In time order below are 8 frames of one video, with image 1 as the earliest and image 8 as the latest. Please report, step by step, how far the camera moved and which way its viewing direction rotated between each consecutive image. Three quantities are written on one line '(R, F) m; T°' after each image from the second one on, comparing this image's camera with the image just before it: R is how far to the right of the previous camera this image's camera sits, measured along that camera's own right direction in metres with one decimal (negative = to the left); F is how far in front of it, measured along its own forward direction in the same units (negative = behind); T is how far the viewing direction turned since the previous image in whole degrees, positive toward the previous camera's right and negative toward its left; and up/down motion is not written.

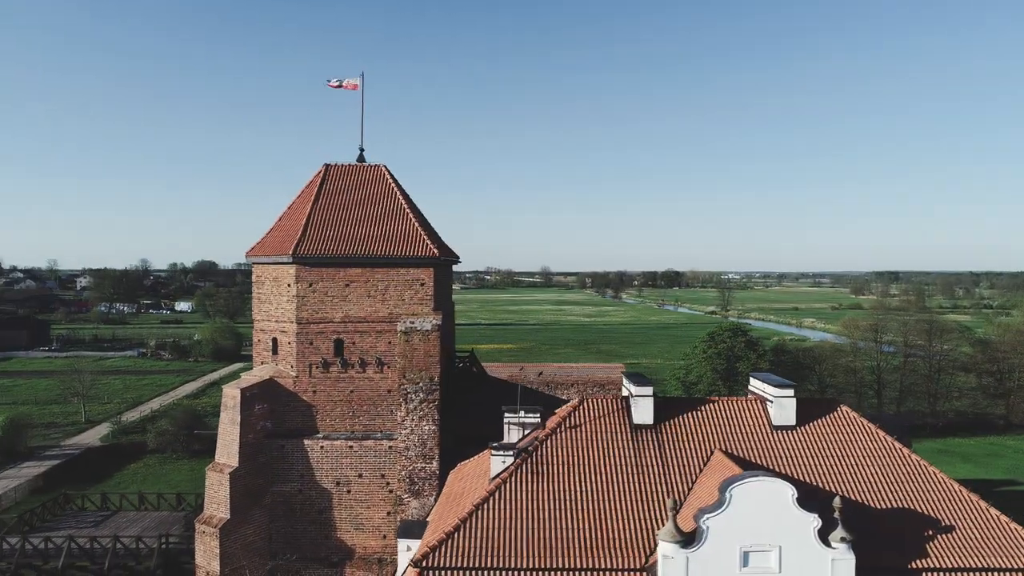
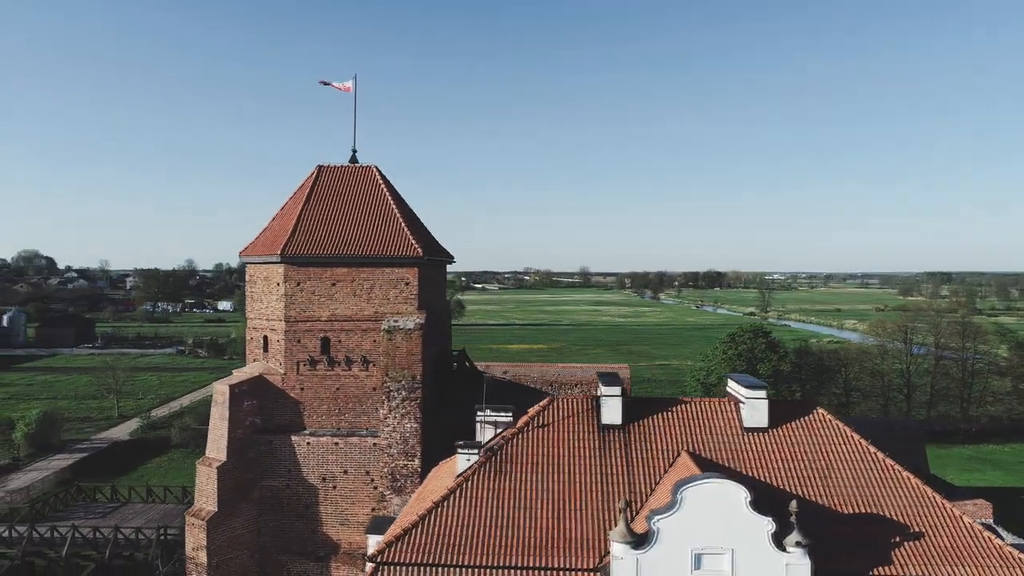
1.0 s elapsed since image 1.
(+1.1, 0.0) m; -3°
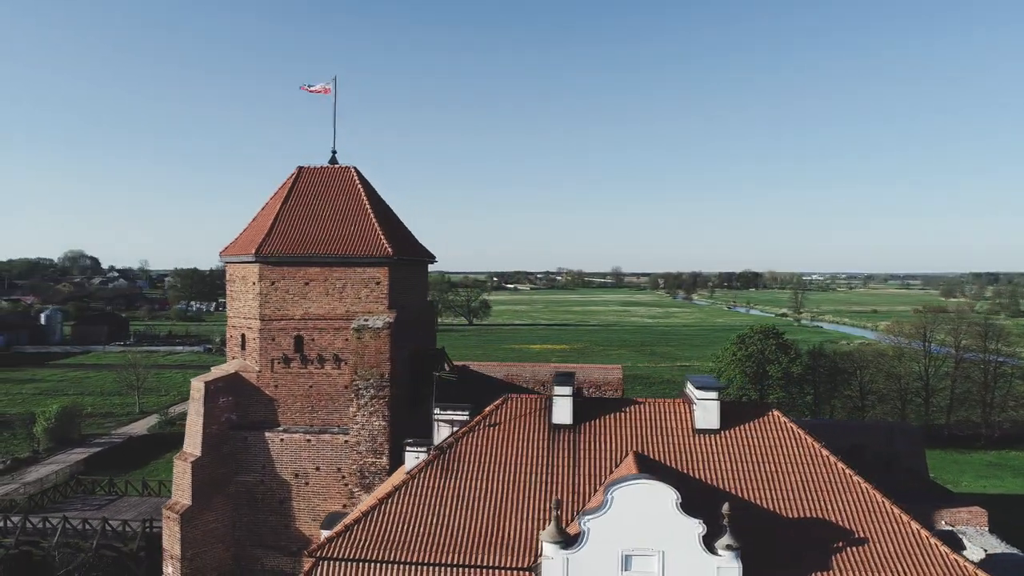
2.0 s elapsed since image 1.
(+1.3, 0.0) m; -3°
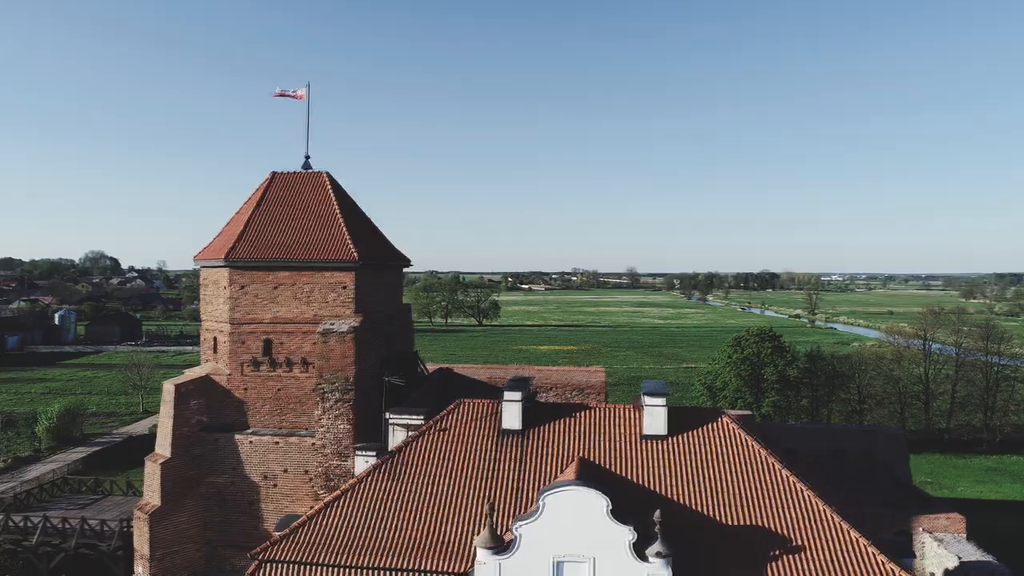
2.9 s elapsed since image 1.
(+1.0, -0.1) m; -1°
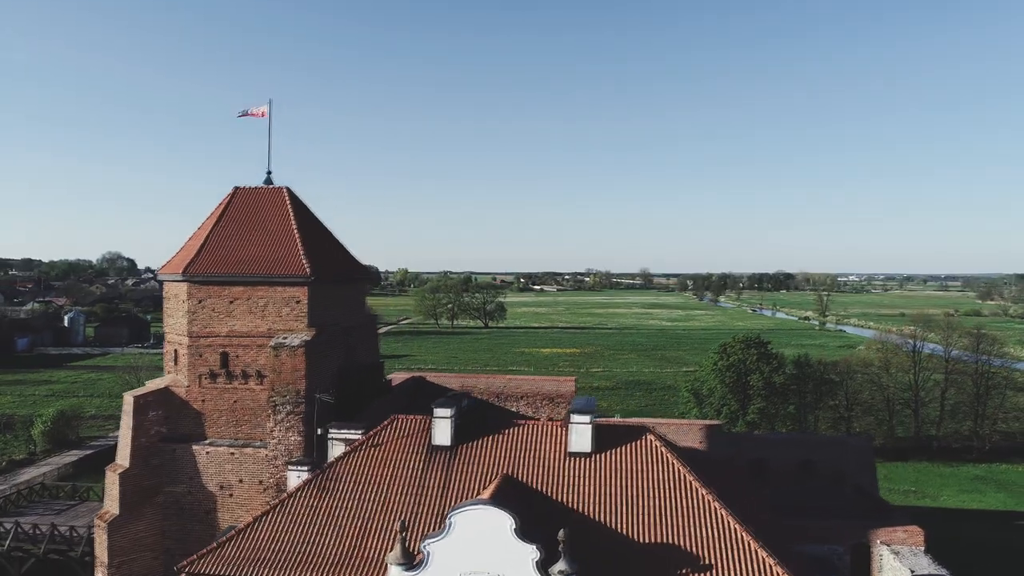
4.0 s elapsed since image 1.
(+1.3, -0.2) m; -1°
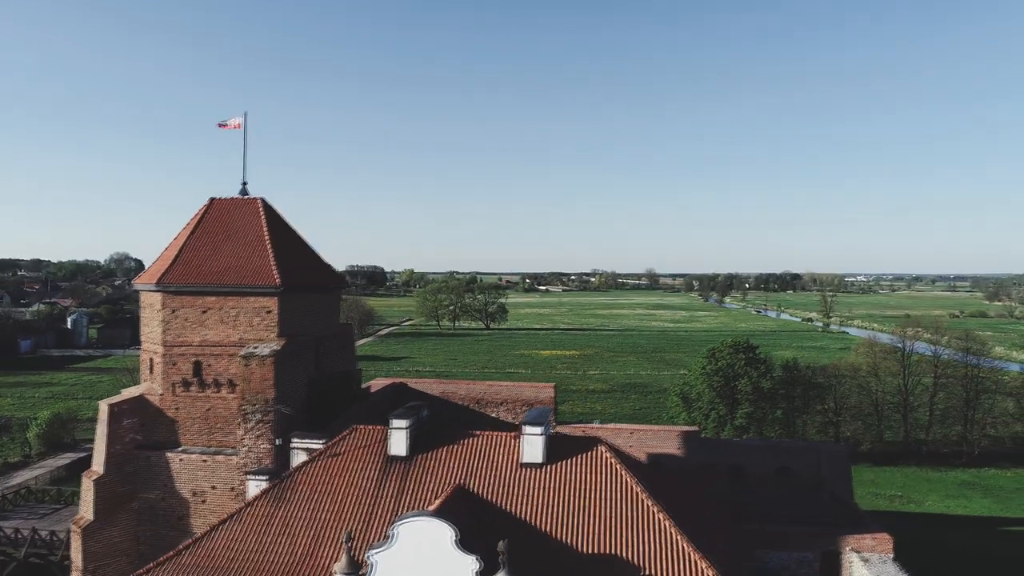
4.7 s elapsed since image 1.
(+0.9, -0.2) m; 0°
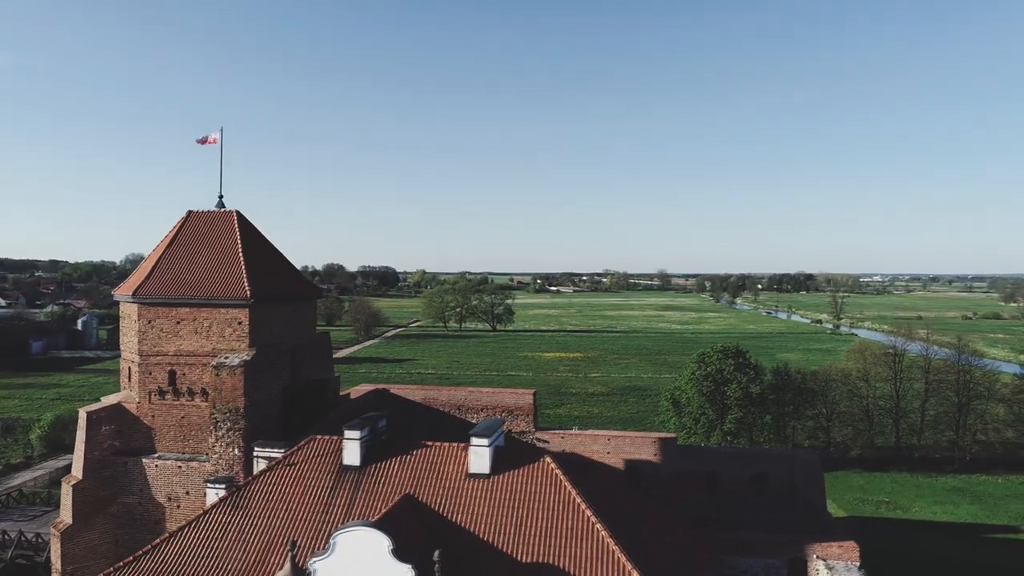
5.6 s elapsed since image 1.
(+1.1, -0.3) m; -1°
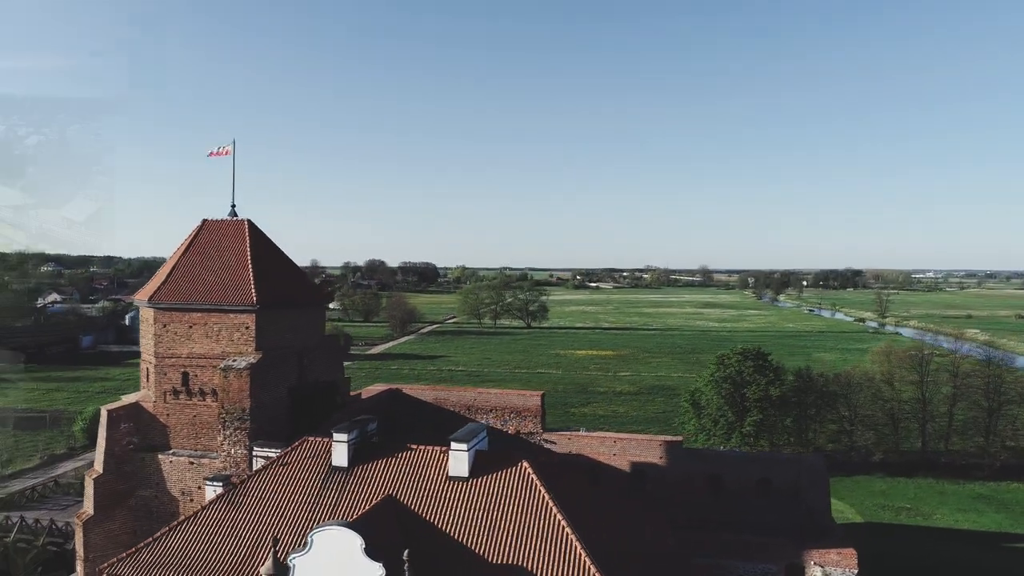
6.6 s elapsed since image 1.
(+1.0, -0.3) m; -3°
